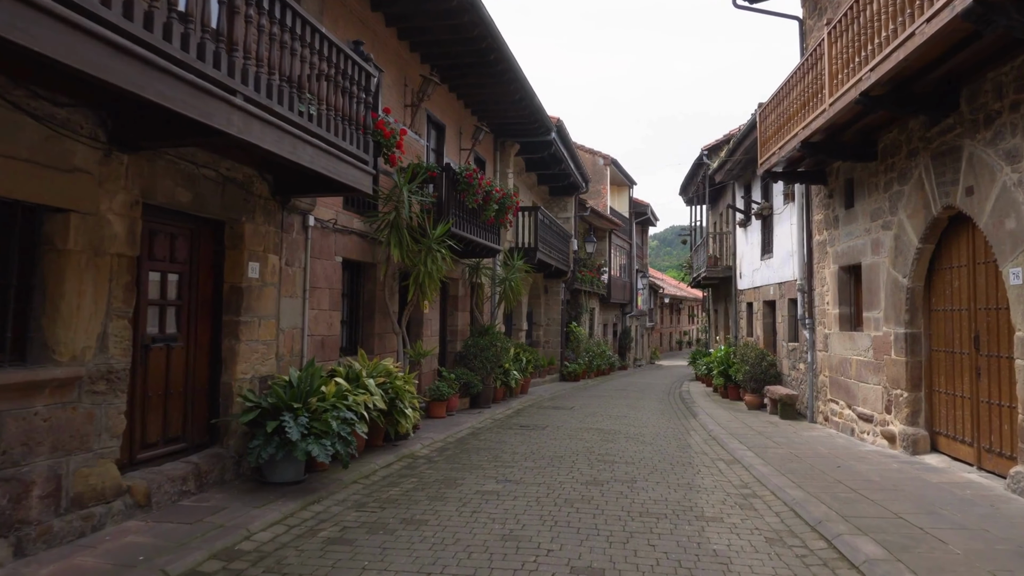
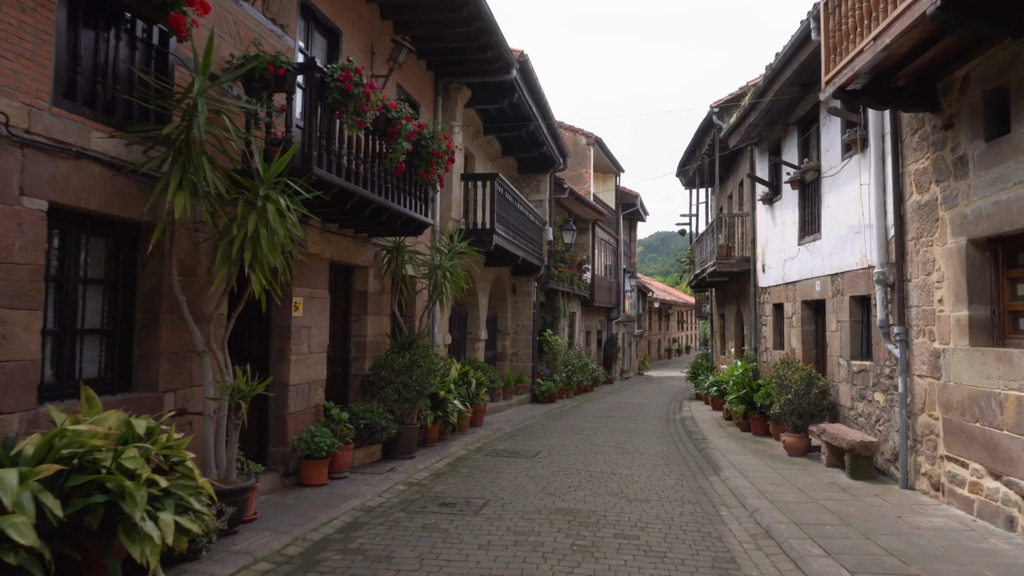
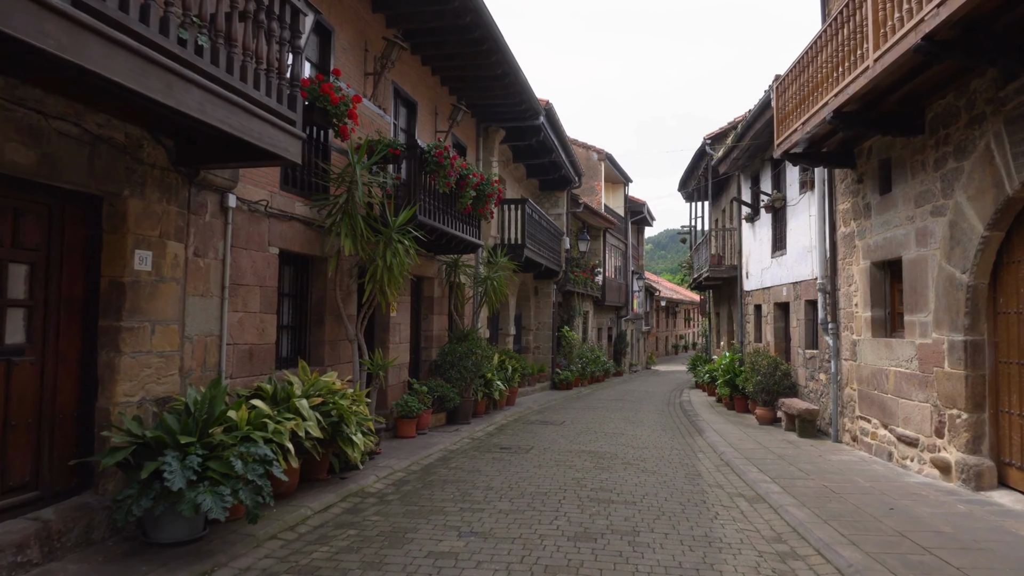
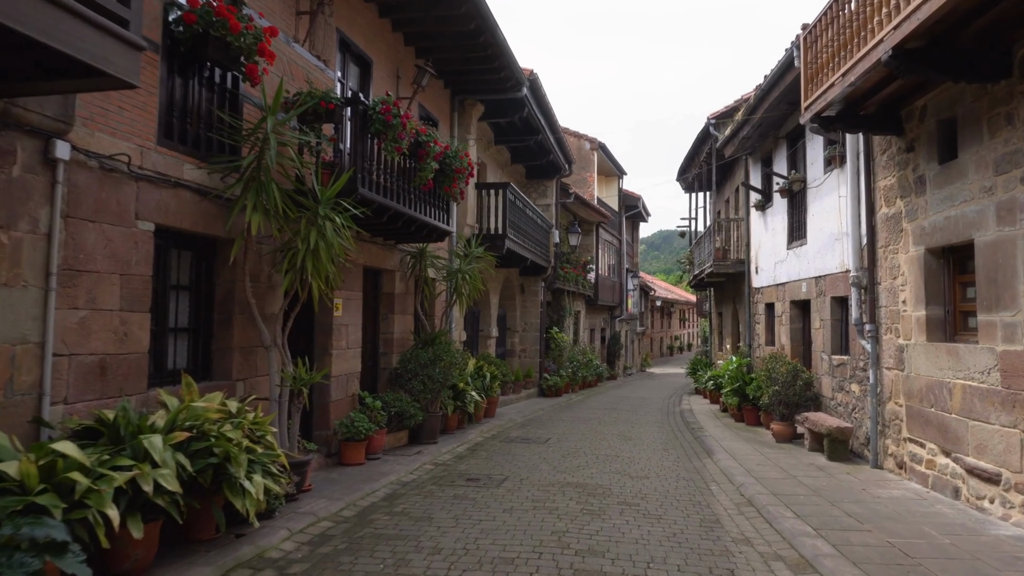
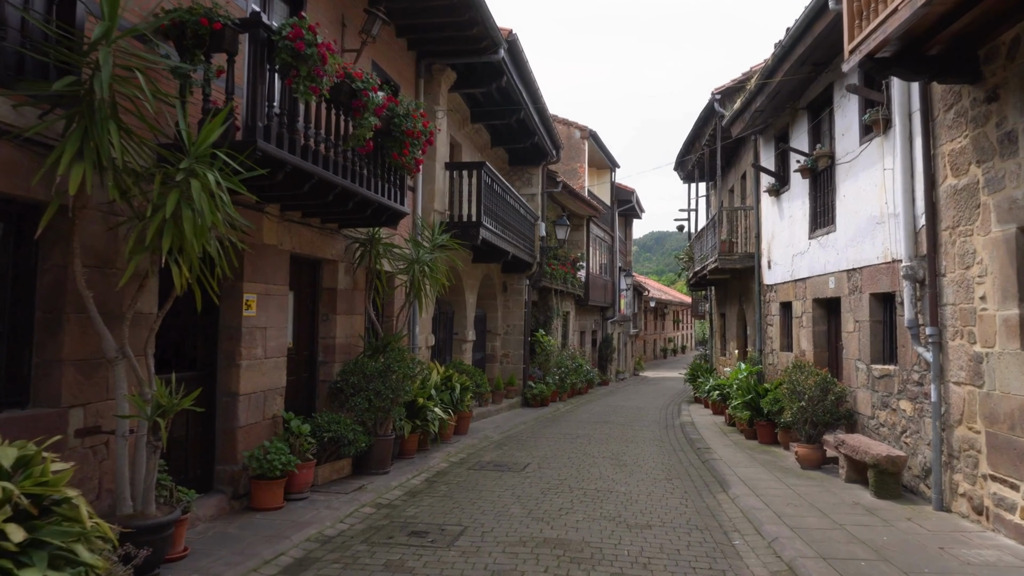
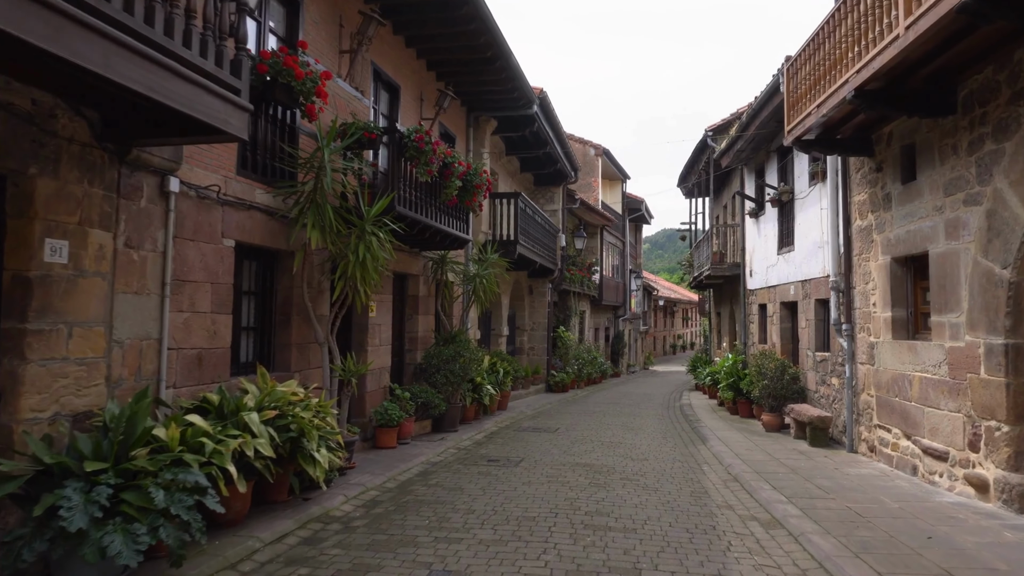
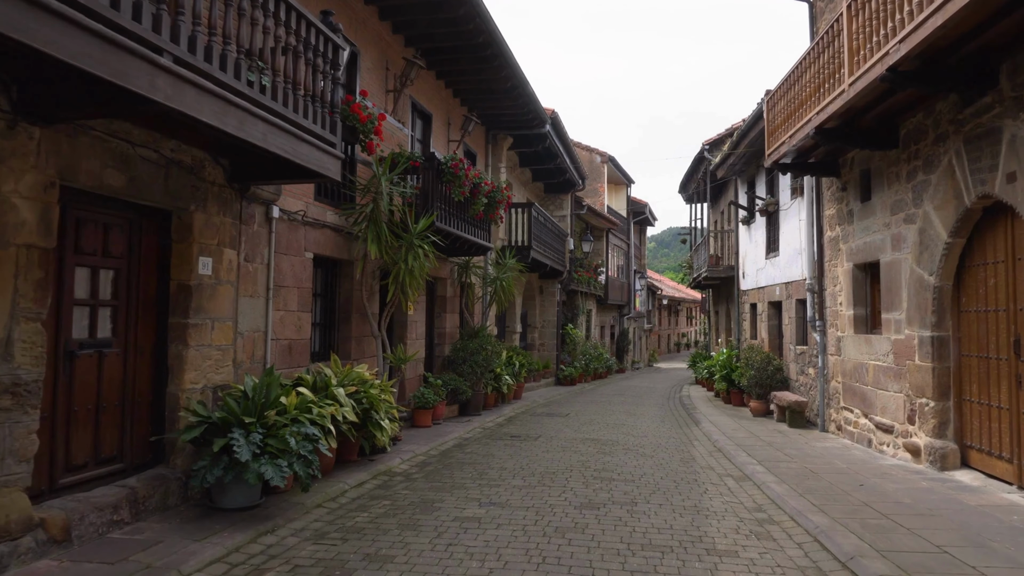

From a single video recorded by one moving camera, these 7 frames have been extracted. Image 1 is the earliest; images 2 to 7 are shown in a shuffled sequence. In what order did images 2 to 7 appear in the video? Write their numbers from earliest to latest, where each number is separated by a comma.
7, 3, 6, 4, 2, 5
